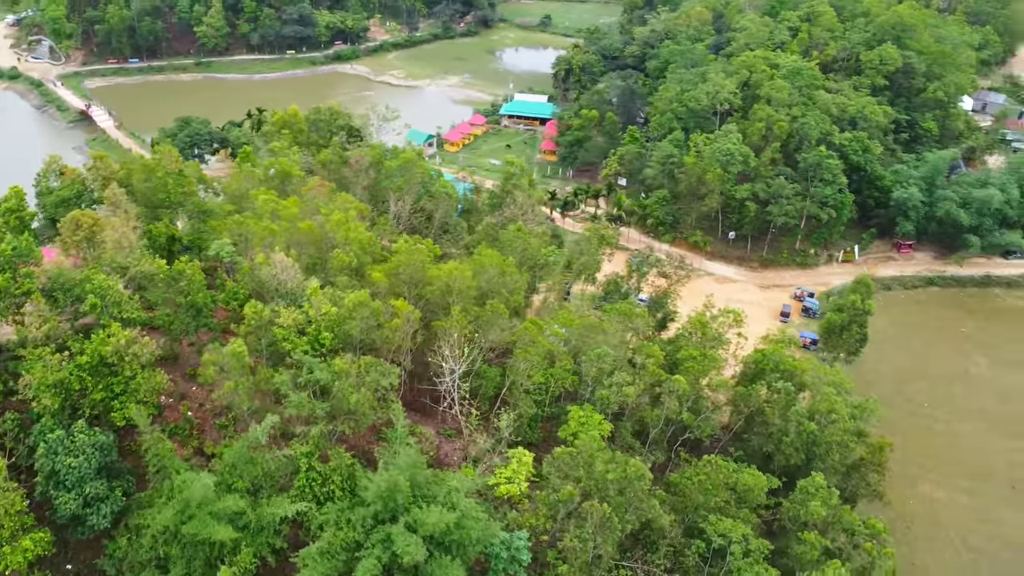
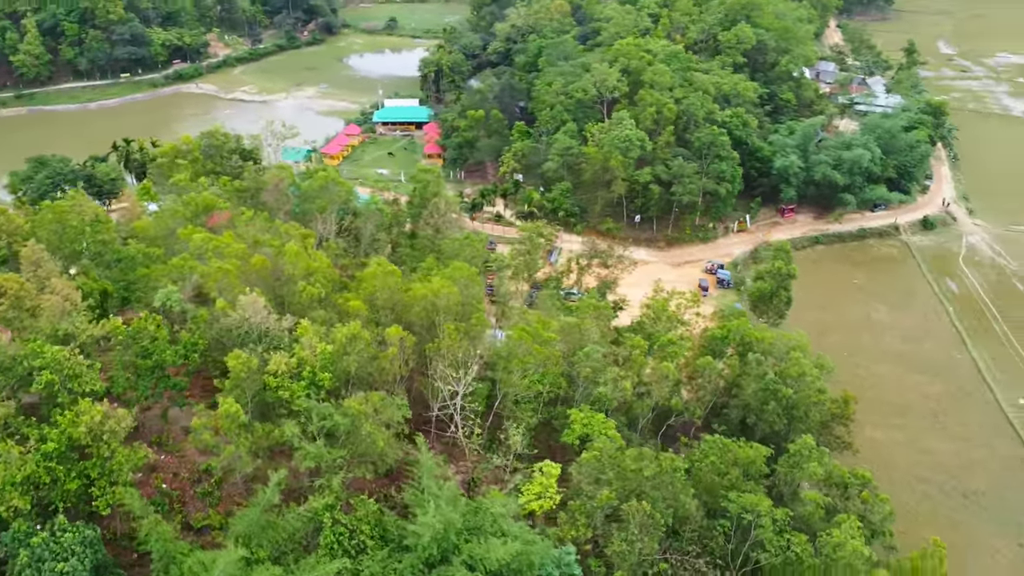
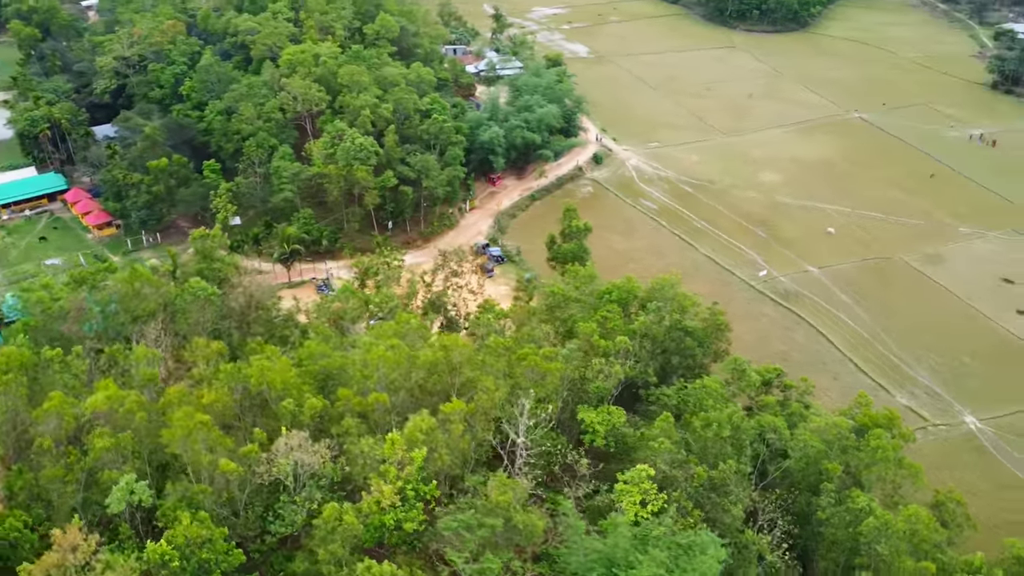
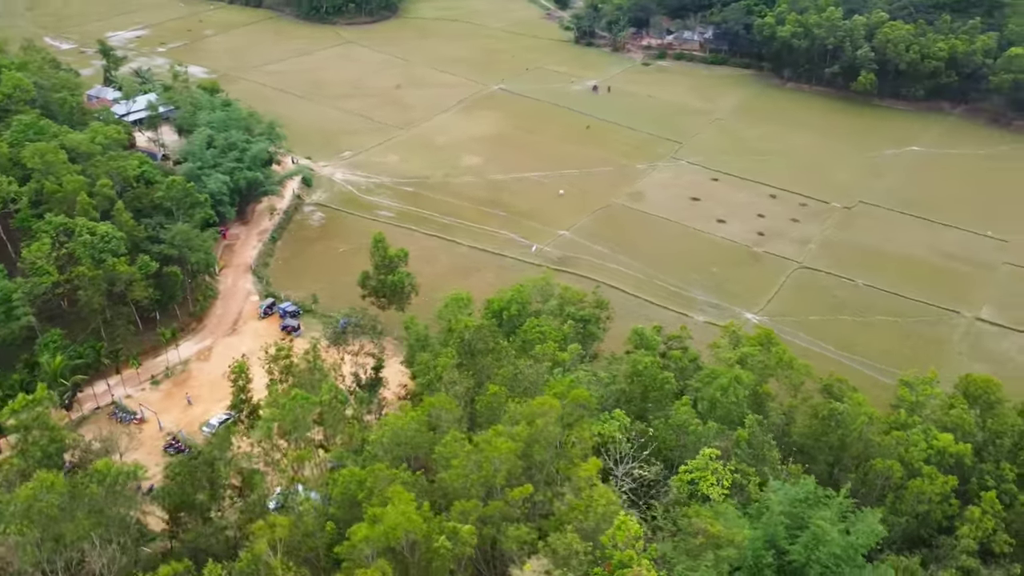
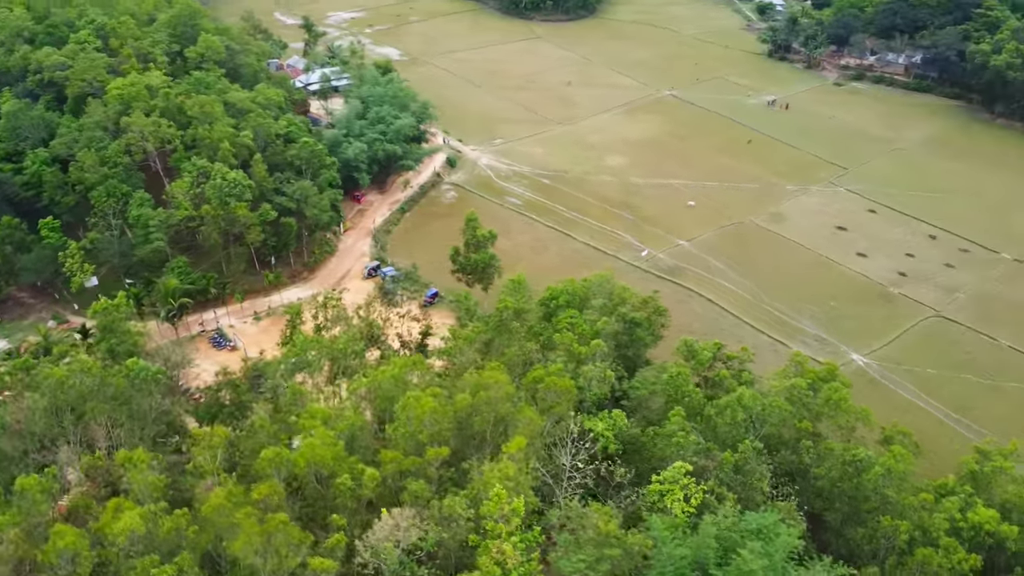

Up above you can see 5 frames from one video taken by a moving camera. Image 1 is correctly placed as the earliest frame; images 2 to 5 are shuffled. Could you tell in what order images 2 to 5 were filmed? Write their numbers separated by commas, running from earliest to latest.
2, 3, 5, 4
